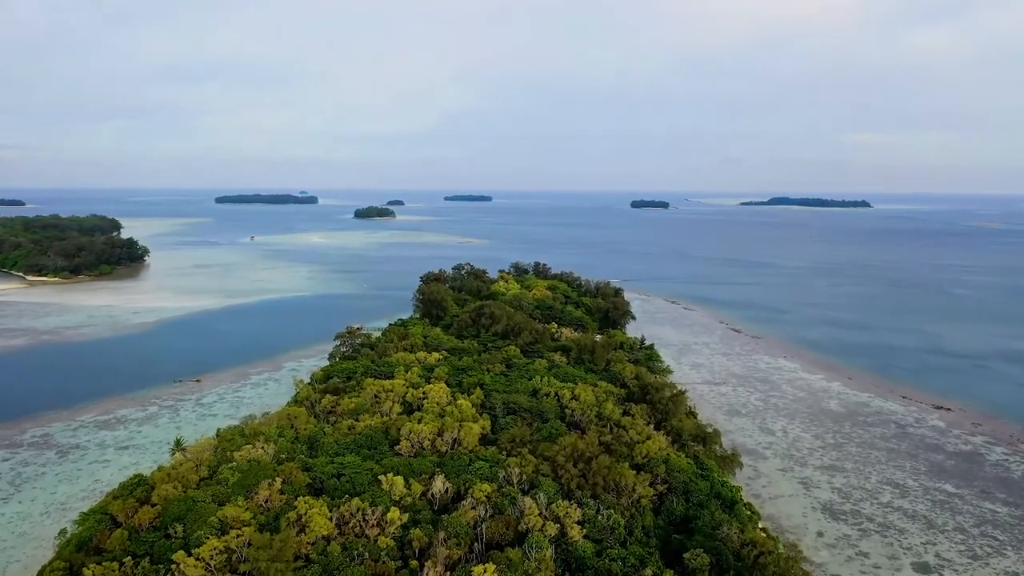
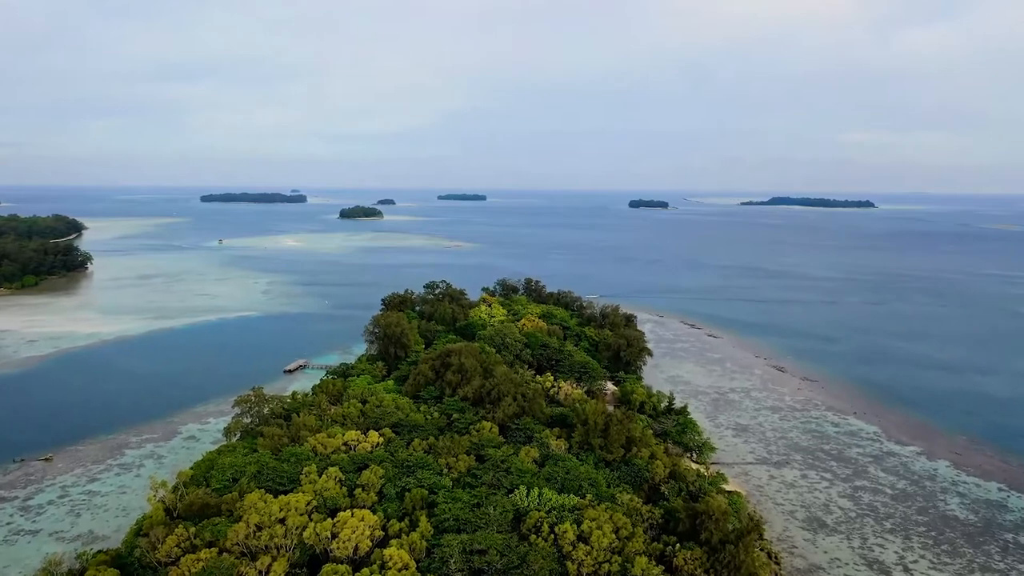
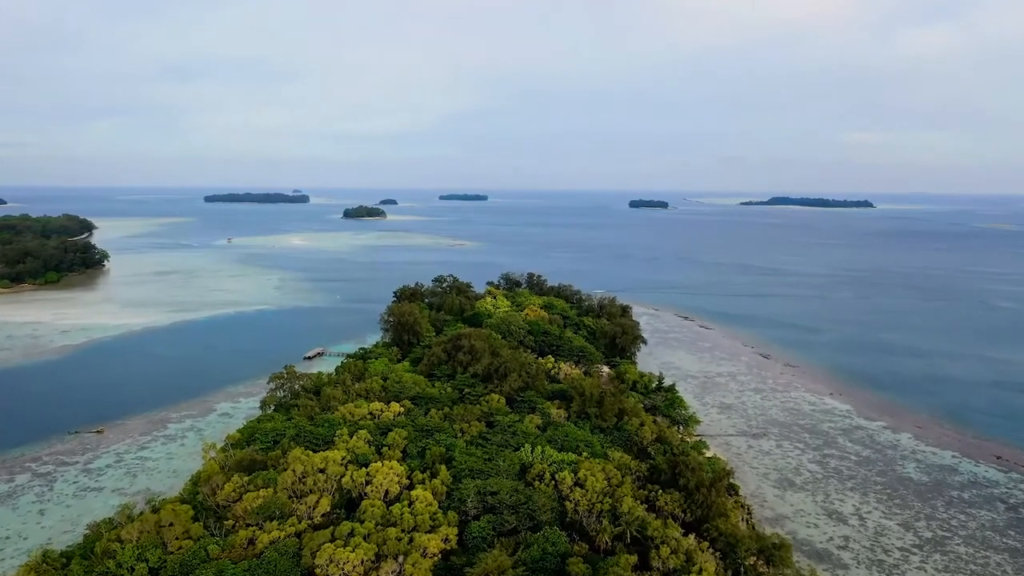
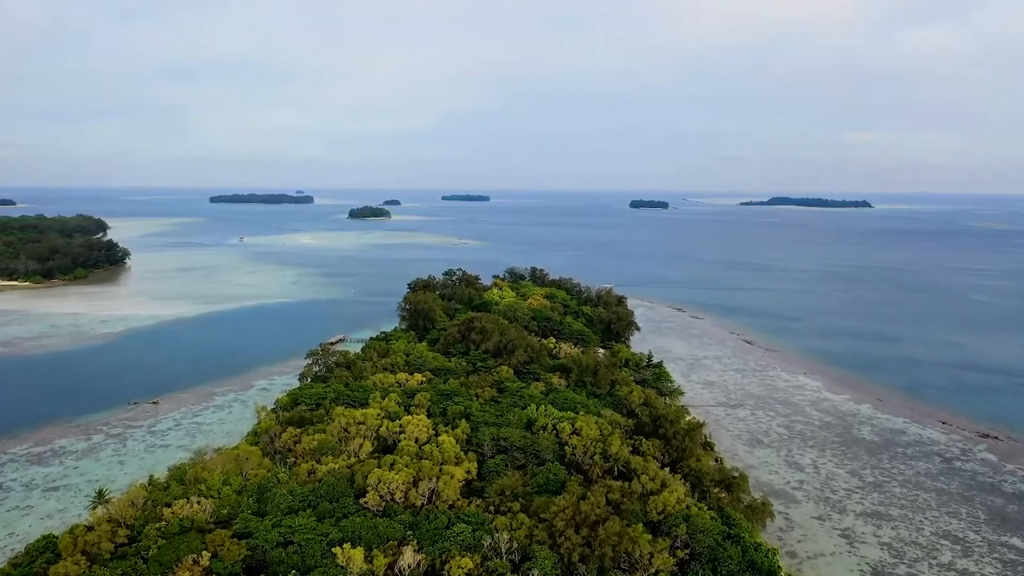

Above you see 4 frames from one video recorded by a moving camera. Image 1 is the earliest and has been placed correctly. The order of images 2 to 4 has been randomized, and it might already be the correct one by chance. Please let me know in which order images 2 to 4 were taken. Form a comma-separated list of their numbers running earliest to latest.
4, 3, 2
